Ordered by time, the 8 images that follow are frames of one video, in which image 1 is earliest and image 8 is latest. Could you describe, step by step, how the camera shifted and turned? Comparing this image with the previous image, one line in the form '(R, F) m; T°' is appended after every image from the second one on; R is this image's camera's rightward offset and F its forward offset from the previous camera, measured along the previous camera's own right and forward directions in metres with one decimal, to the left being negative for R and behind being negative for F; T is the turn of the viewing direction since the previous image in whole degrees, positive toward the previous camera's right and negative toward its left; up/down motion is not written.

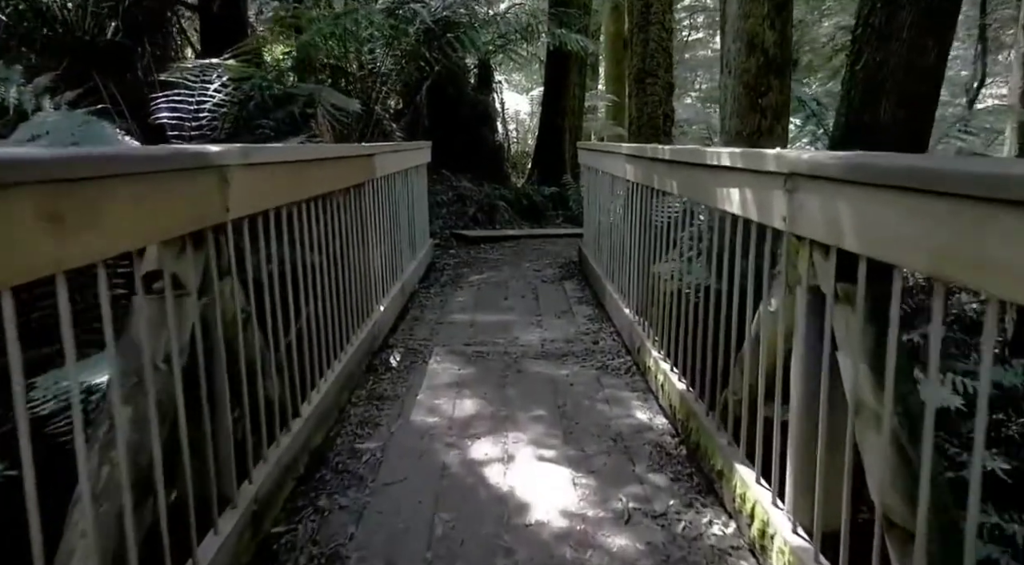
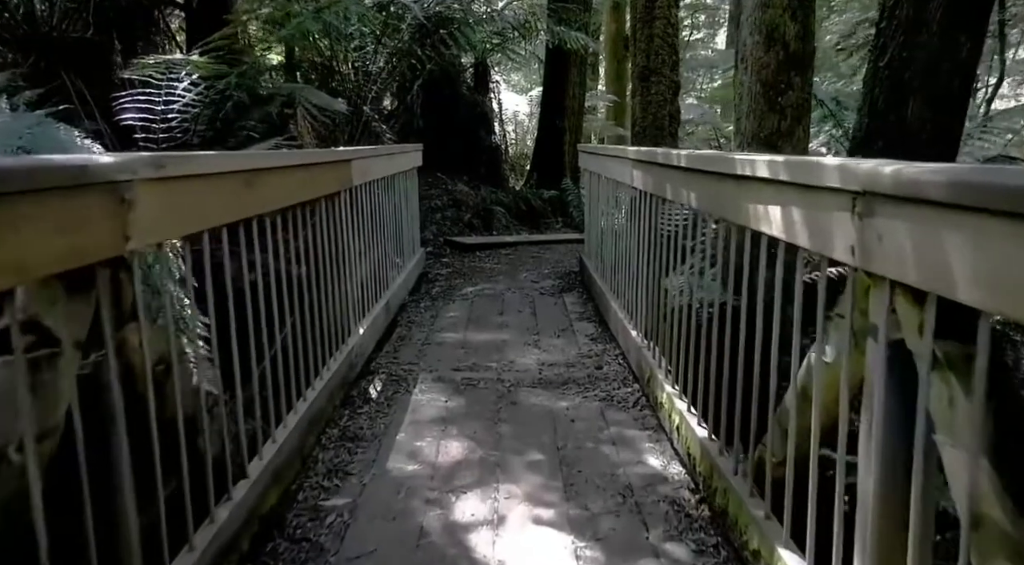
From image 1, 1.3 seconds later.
(0.0, +0.3) m; 0°
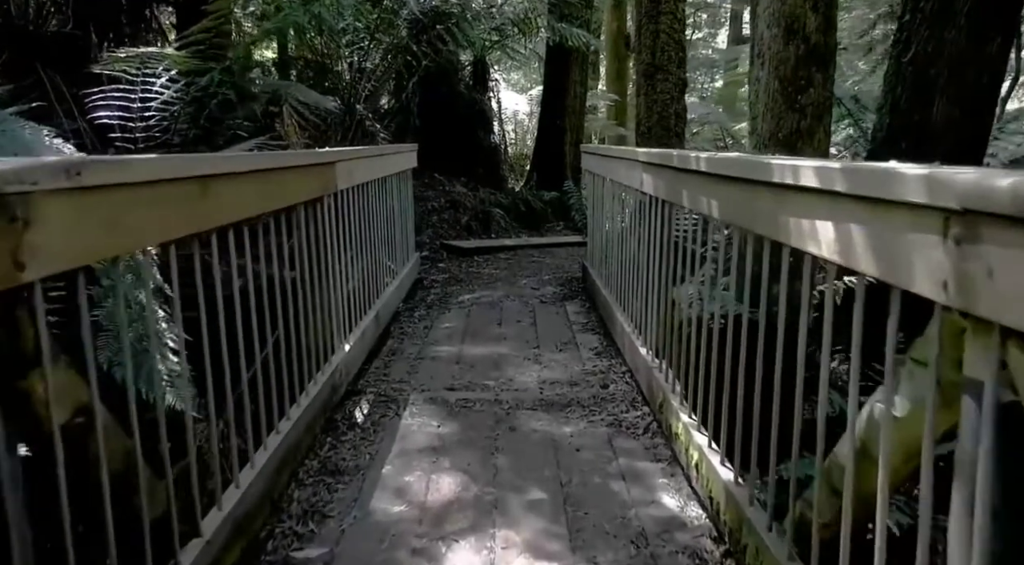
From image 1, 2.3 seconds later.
(0.0, +0.2) m; 0°
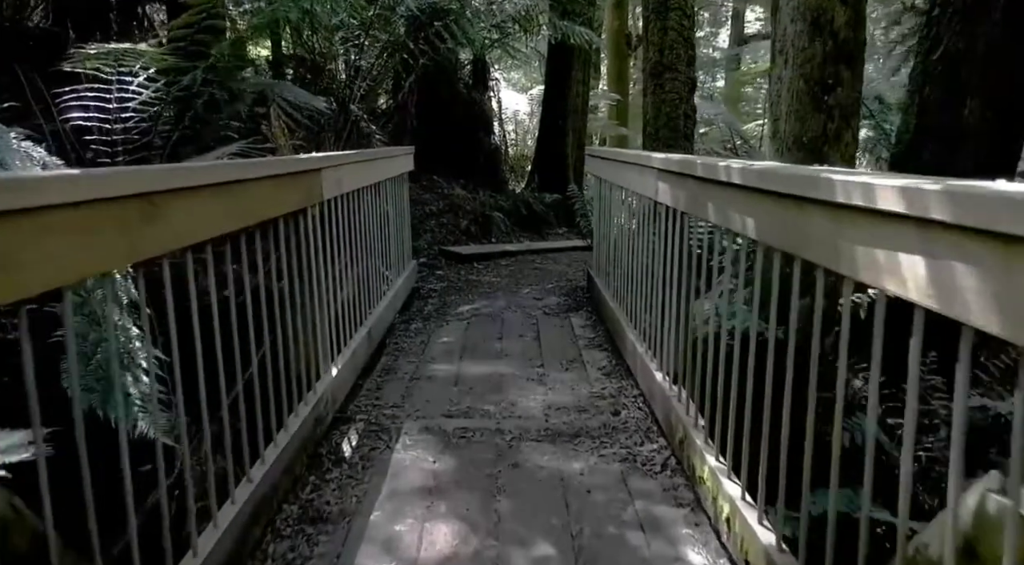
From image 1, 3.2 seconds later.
(0.0, +0.2) m; 0°
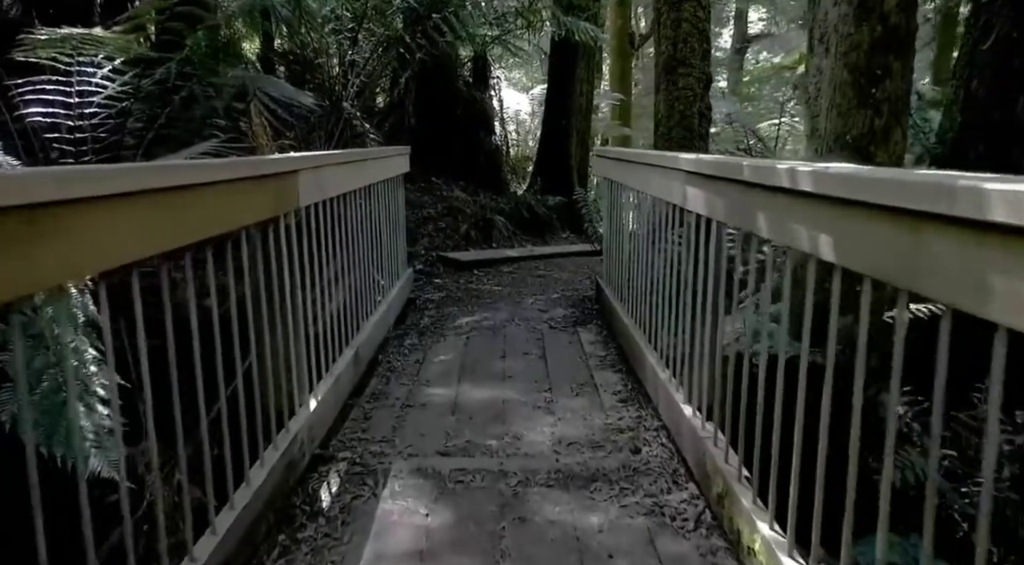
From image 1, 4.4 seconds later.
(0.0, +0.3) m; 0°
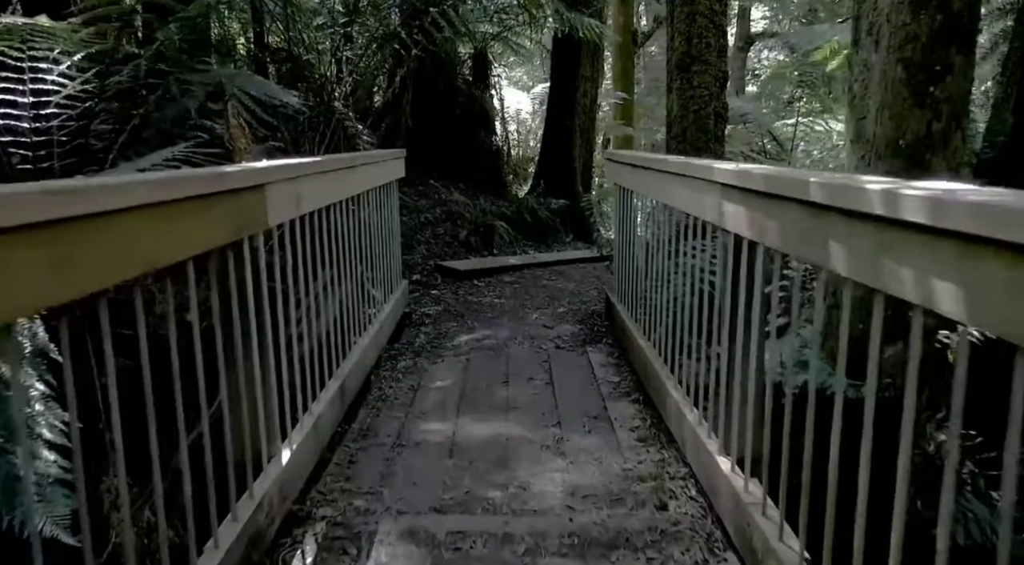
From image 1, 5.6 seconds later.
(0.0, +0.3) m; 0°
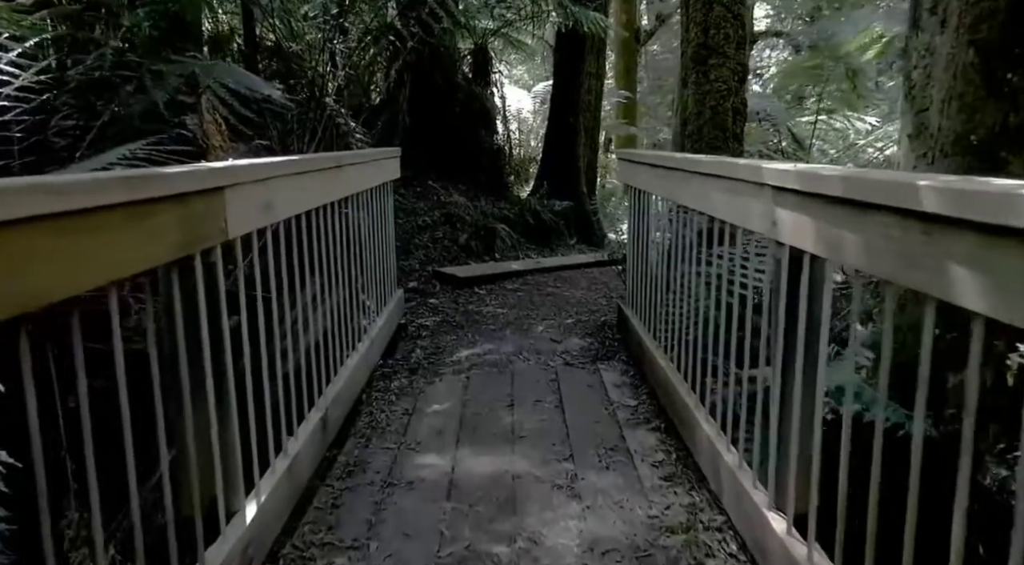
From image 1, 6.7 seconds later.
(0.0, +0.3) m; 0°
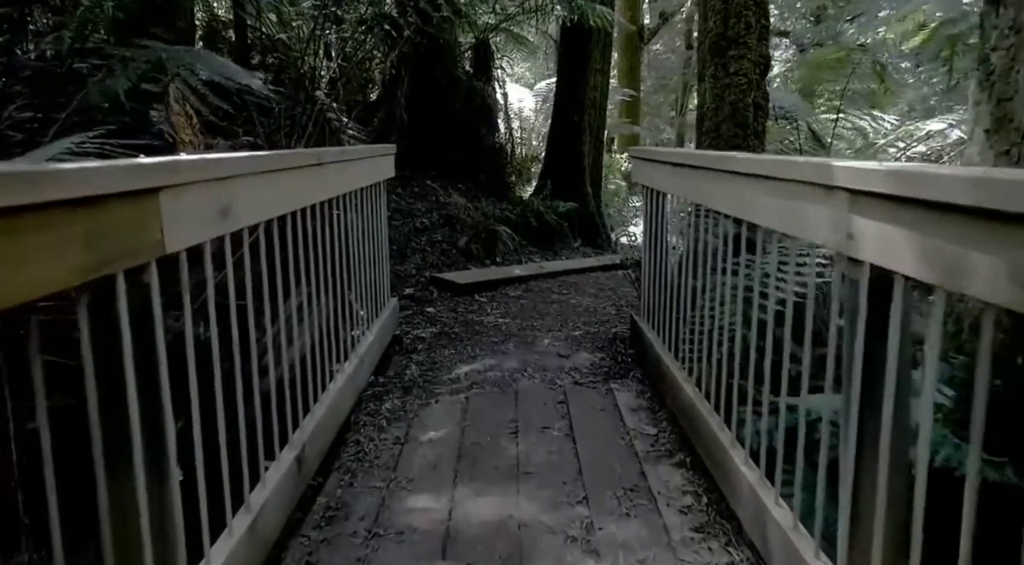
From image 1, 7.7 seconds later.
(0.0, +0.3) m; 0°
